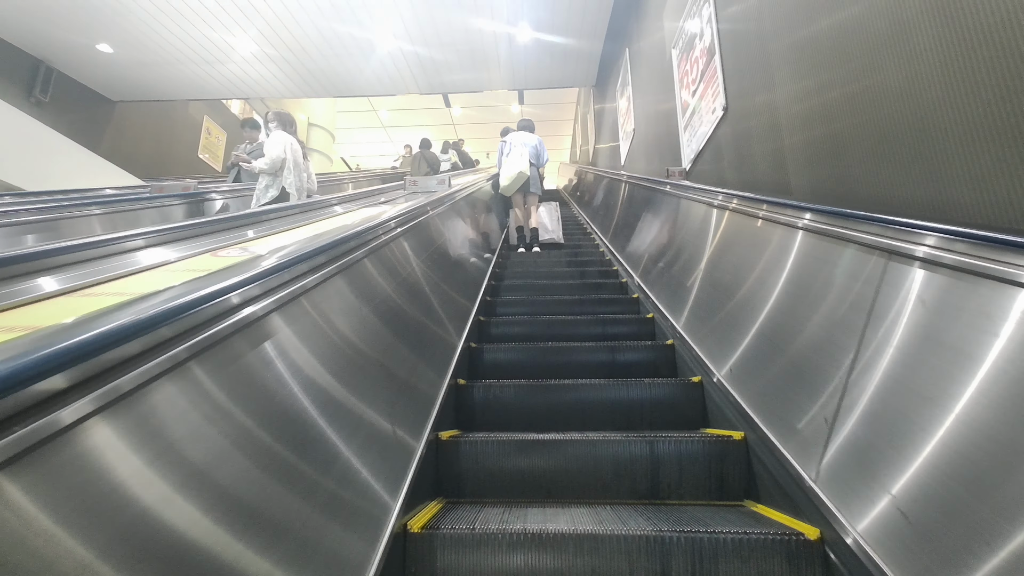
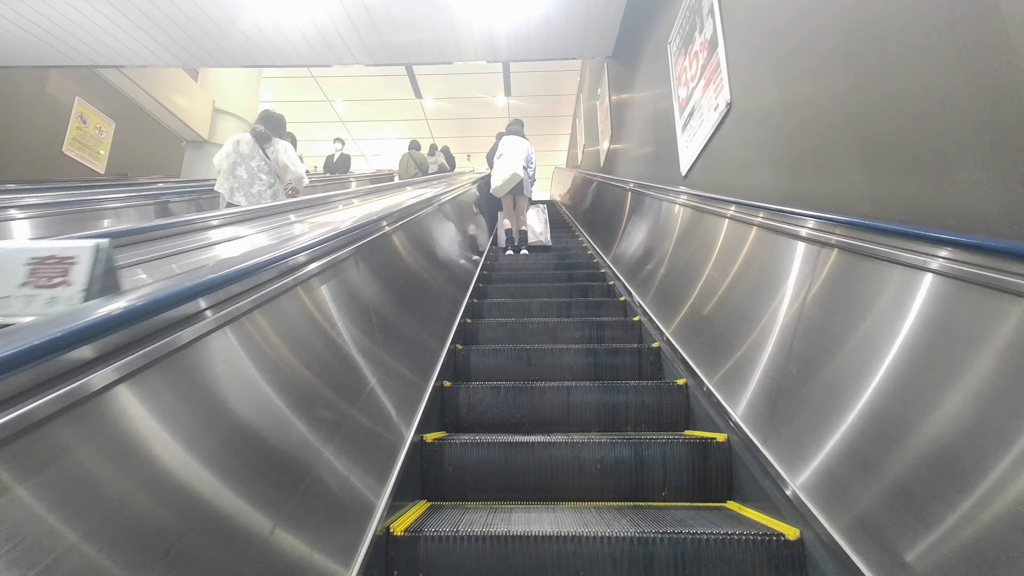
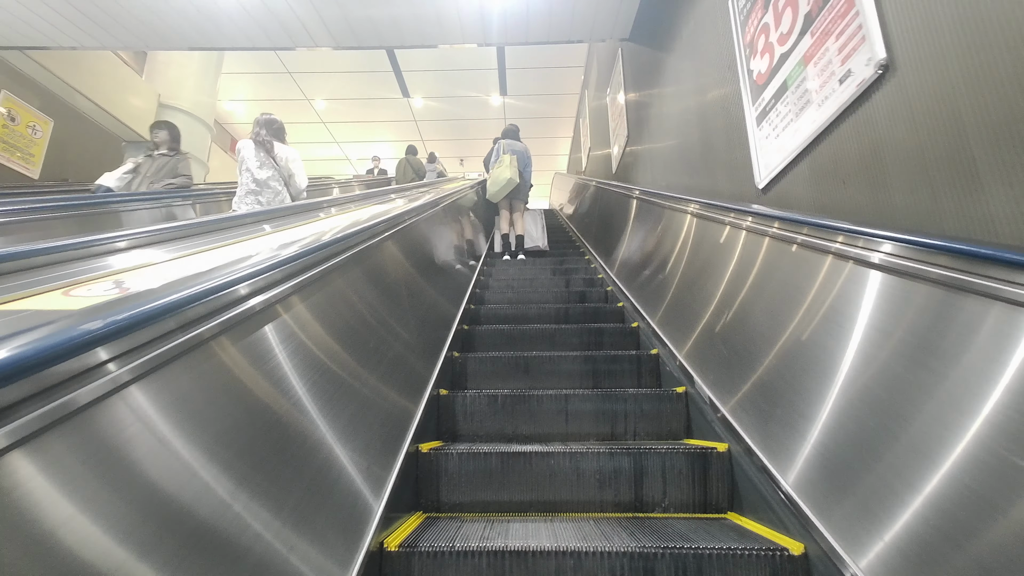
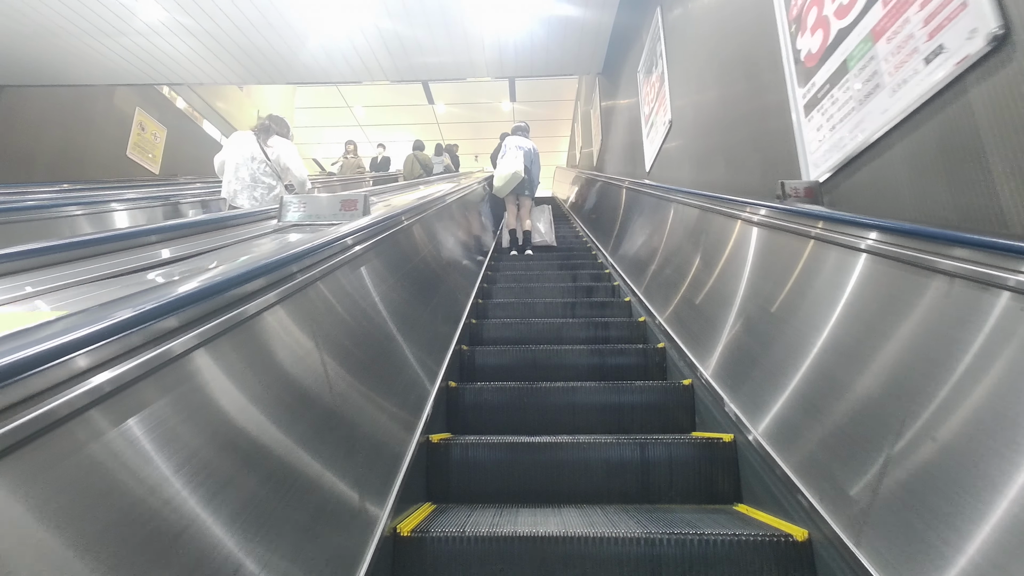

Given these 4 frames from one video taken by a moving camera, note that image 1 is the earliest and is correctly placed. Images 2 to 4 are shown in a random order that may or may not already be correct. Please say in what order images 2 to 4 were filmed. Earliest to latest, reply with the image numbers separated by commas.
4, 2, 3
